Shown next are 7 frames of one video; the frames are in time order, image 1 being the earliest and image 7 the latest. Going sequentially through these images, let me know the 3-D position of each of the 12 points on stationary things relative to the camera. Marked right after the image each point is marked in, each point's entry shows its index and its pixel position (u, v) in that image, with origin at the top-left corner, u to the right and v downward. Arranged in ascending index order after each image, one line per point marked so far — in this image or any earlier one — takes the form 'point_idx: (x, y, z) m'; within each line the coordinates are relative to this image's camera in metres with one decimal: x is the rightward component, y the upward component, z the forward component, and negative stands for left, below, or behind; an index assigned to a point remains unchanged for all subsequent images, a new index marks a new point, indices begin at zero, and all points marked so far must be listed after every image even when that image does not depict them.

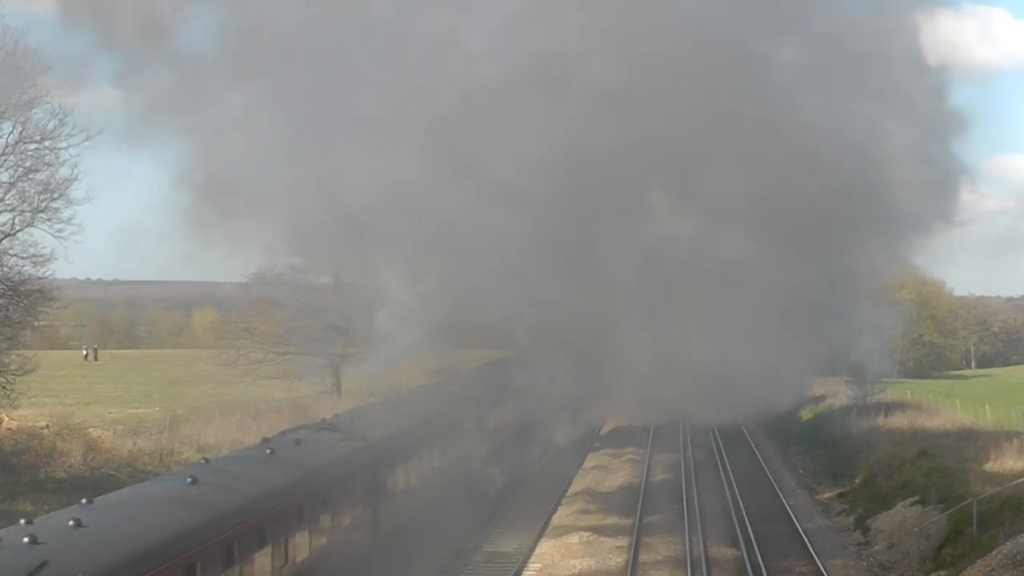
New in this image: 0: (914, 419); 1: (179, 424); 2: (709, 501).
0: (+7.5, -2.4, +16.0) m
1: (-5.7, -2.3, +14.7) m
2: (+3.3, -3.5, +14.5) m
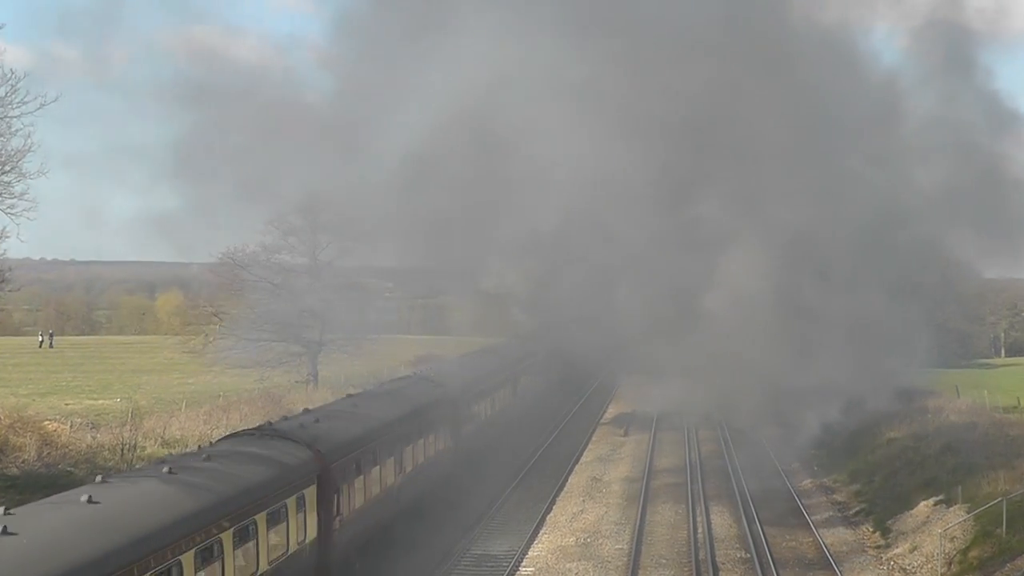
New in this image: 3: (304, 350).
0: (+7.4, -2.1, +14.9) m
1: (-5.8, -2.0, +13.6) m
2: (+3.2, -3.2, +13.4) m
3: (-4.1, -1.2, +16.2) m
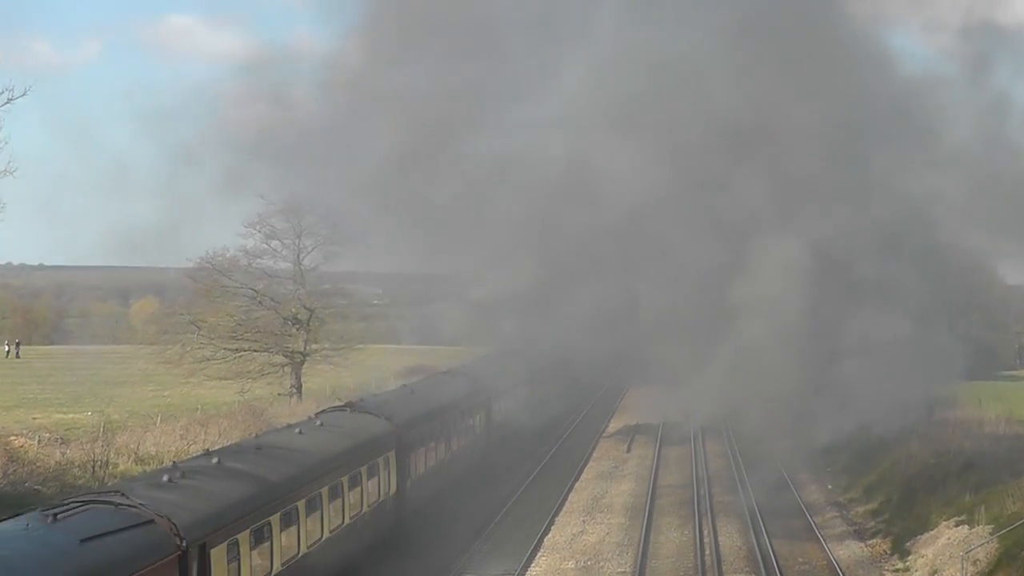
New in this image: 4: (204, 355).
0: (+7.3, -2.2, +14.1) m
1: (-5.9, -2.1, +12.8) m
2: (+3.1, -3.3, +12.7) m
3: (-4.2, -1.3, +15.4) m
4: (-5.6, -1.2, +15.2) m
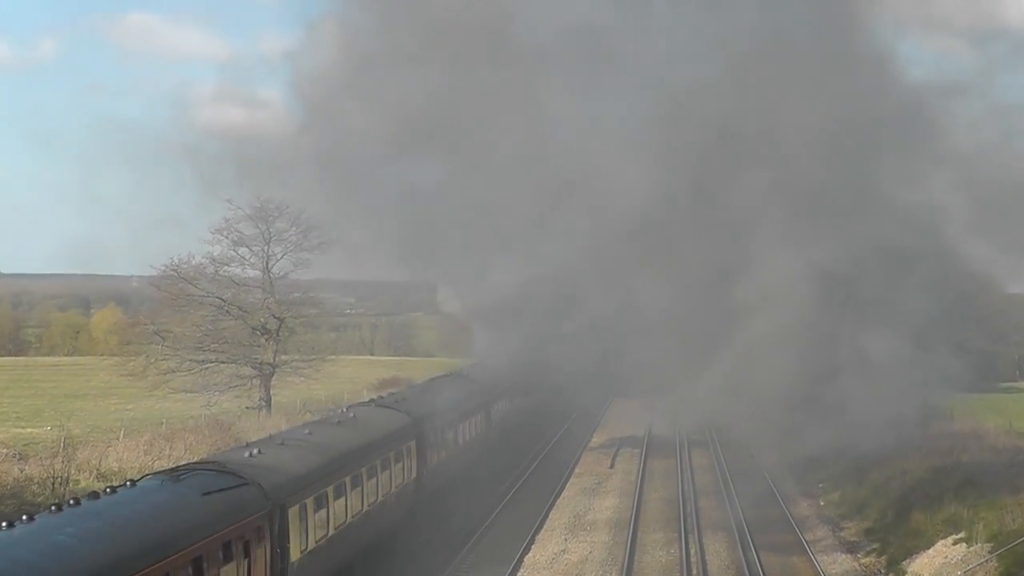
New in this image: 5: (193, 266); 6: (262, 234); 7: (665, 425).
0: (+7.0, -2.4, +13.6) m
1: (-6.2, -2.2, +12.3) m
2: (+2.8, -3.4, +12.1) m
3: (-4.5, -1.5, +14.9) m
4: (-5.9, -1.4, +14.7) m
5: (-5.7, +0.4, +15.2) m
6: (-4.6, +0.9, +15.4) m
7: (+3.3, -3.0, +18.6) m
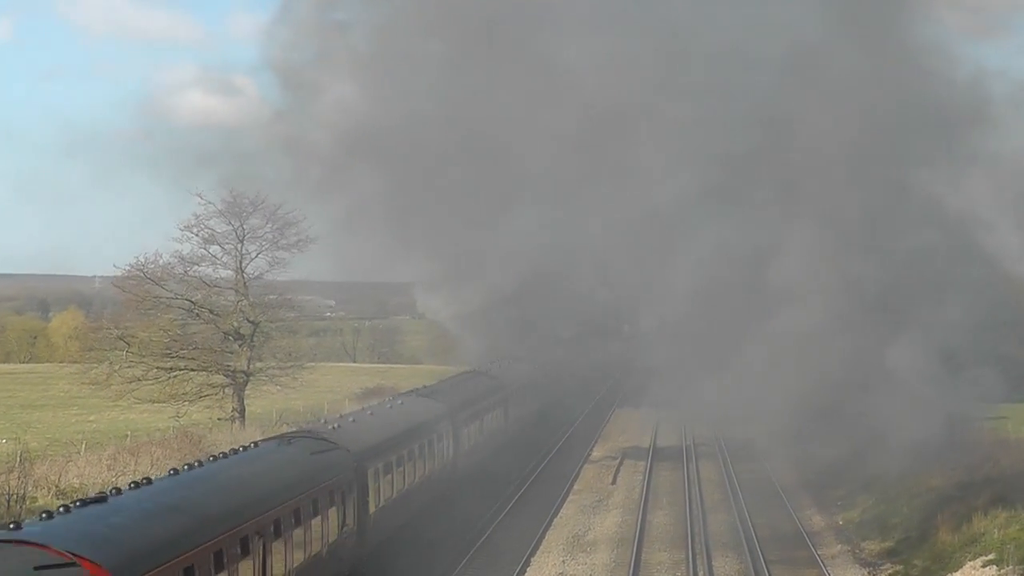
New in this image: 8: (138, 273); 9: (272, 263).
0: (+6.9, -2.4, +12.7) m
1: (-6.2, -2.2, +11.4) m
2: (+2.7, -3.4, +11.2) m
3: (-4.5, -1.5, +14.0) m
4: (-6.0, -1.4, +13.8) m
5: (-5.8, +0.4, +14.3) m
6: (-4.7, +0.9, +14.5) m
7: (+3.2, -3.0, +17.7) m
8: (-6.1, +0.2, +14.1) m
9: (-4.1, +0.4, +14.7) m
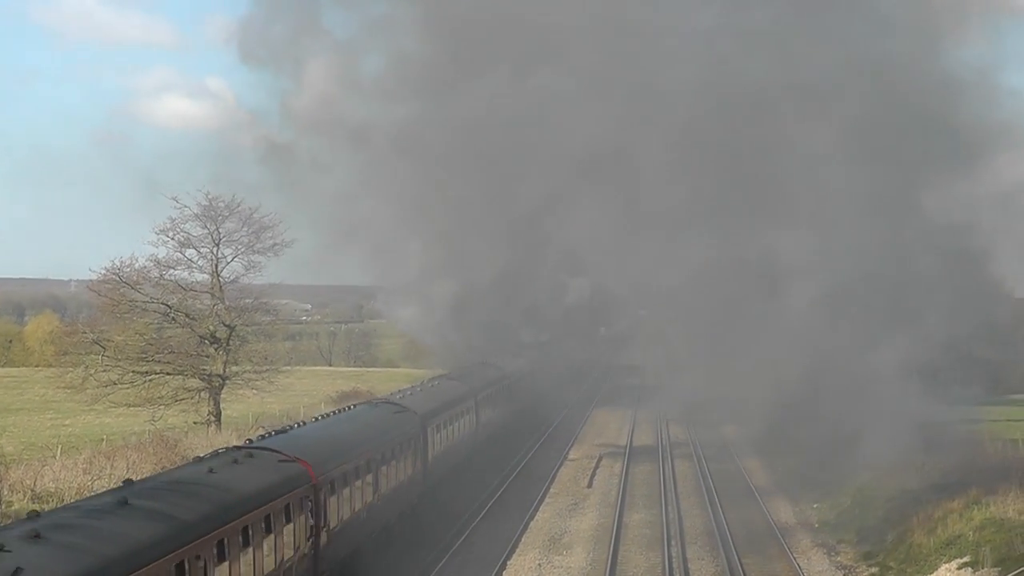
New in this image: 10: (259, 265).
0: (+6.6, -2.4, +12.7) m
1: (-6.6, -2.3, +11.4) m
2: (+2.4, -3.5, +11.3) m
3: (-4.8, -1.5, +14.0) m
4: (-6.3, -1.4, +13.8) m
5: (-6.1, +0.3, +14.3) m
6: (-5.0, +0.9, +14.5) m
7: (+2.9, -3.0, +17.7) m
8: (-6.5, +0.2, +14.1) m
9: (-4.4, +0.4, +14.7) m
10: (-4.0, +0.4, +13.6) m
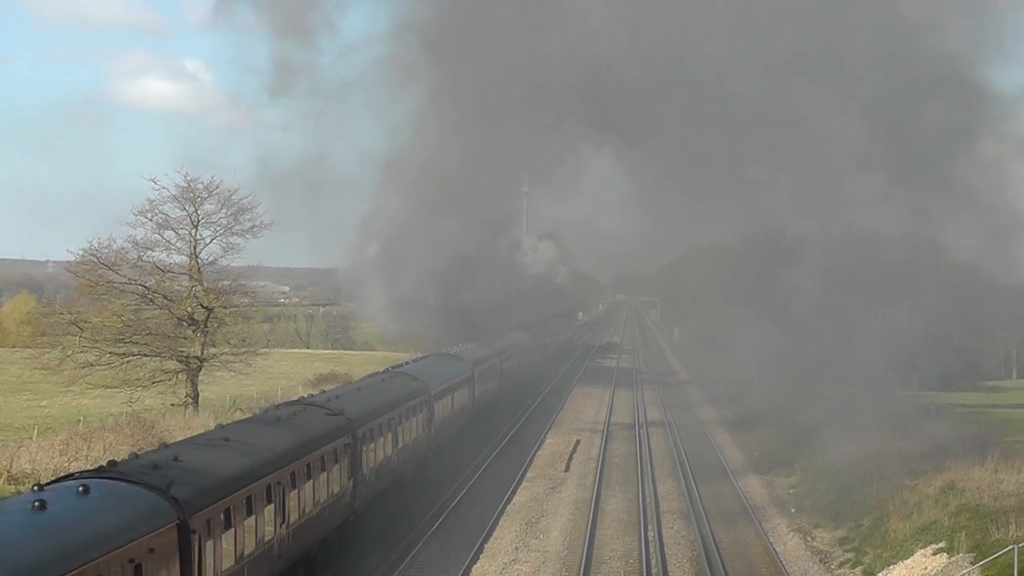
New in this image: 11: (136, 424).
0: (+6.3, -2.2, +12.8) m
1: (-6.8, -2.1, +11.4) m
2: (+2.1, -3.3, +11.3) m
3: (-5.1, -1.3, +14.0) m
4: (-6.6, -1.2, +13.8) m
5: (-6.4, +0.6, +14.3) m
6: (-5.3, +1.1, +14.5) m
7: (+2.6, -2.8, +17.8) m
8: (-6.7, +0.4, +14.0) m
9: (-4.7, +0.6, +14.7) m
10: (-4.3, +0.6, +13.6) m
11: (-5.2, -1.9, +12.2) m
